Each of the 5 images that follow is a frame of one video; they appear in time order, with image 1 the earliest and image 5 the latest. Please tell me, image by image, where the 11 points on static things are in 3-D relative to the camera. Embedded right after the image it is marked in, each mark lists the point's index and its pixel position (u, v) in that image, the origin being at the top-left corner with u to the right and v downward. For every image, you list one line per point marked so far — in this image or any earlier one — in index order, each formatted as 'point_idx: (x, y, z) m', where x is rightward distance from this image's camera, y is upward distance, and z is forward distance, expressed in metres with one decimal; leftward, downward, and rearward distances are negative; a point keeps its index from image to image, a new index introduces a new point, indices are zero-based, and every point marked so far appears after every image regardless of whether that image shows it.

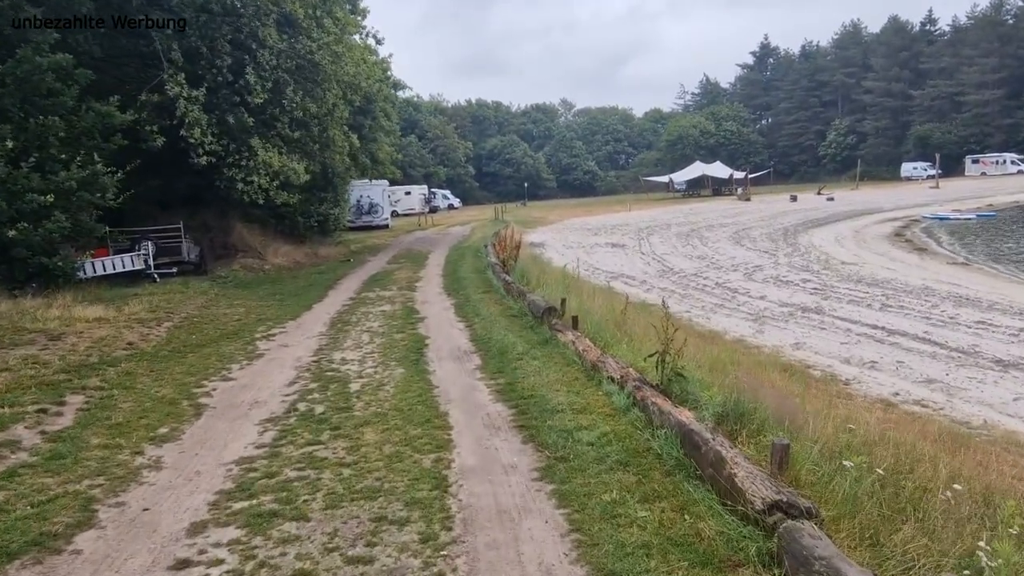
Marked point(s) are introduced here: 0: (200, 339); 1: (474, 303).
0: (-3.8, -0.6, +9.2) m
1: (-0.6, -0.2, +11.8) m
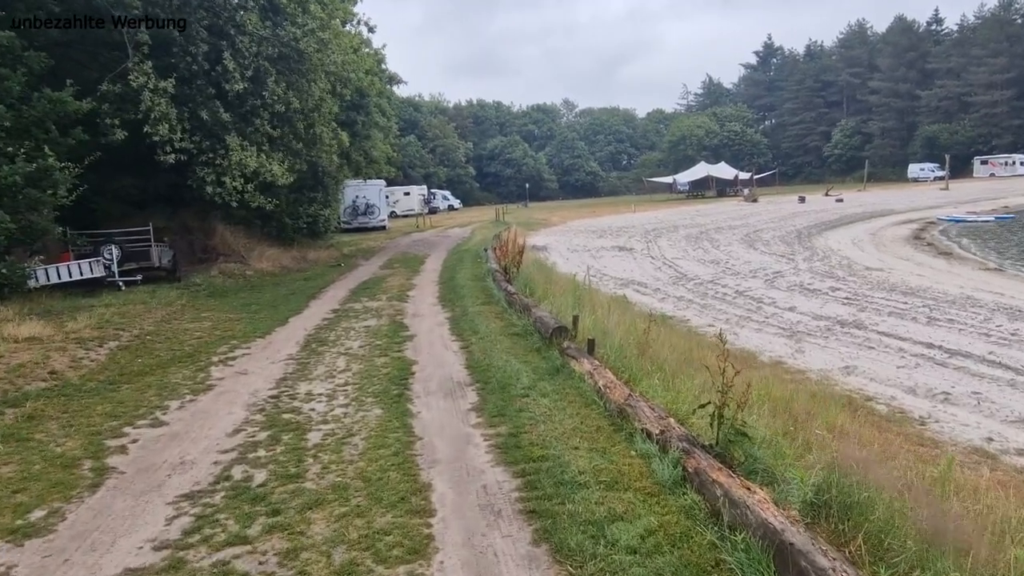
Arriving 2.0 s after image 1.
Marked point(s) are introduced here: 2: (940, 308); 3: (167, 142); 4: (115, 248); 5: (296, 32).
0: (-3.8, -0.8, +7.7) m
1: (-0.6, -0.4, +10.4) m
2: (+7.8, -0.4, +13.6) m
3: (-6.5, +2.8, +14.1) m
4: (-7.4, +0.7, +13.9) m
5: (-4.5, +5.4, +15.6) m
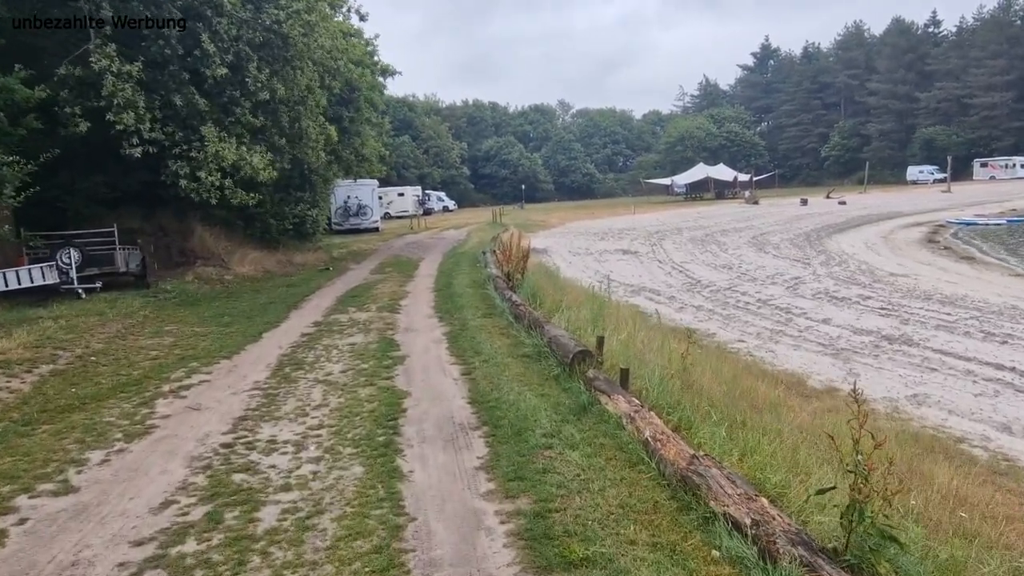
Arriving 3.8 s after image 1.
0: (-3.7, -0.9, +6.3) m
1: (-0.5, -0.6, +9.0) m
2: (+7.9, -0.5, +12.3) m
3: (-6.4, +2.6, +12.7) m
4: (-7.3, +0.6, +12.5) m
5: (-4.4, +5.2, +14.2) m
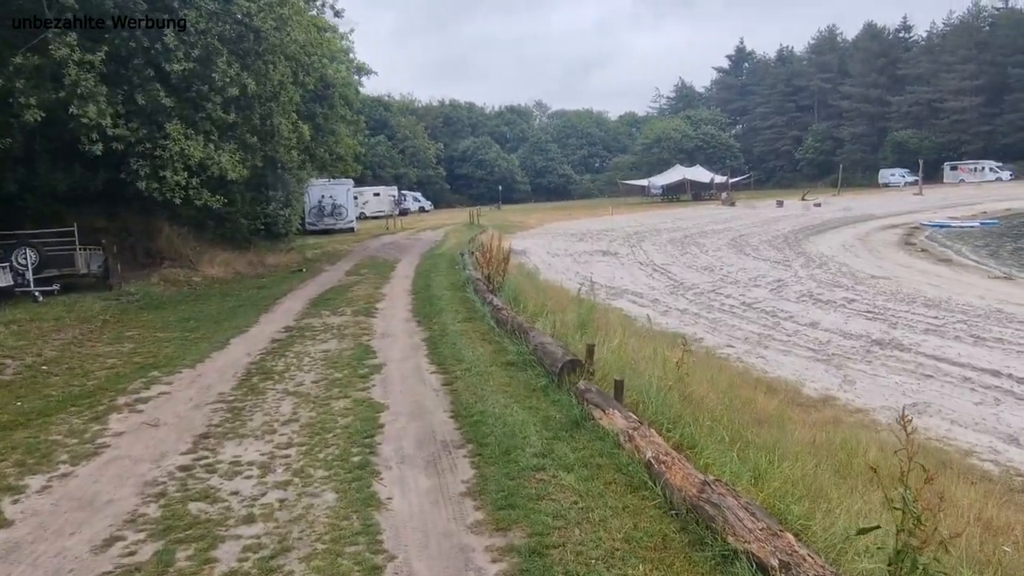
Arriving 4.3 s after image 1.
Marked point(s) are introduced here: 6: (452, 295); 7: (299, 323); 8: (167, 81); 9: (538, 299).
0: (-3.8, -1.0, +5.8) m
1: (-0.7, -0.6, +8.6) m
2: (+7.6, -0.6, +12.2) m
3: (-6.7, +2.6, +12.0) m
4: (-7.6, +0.6, +11.8) m
5: (-4.8, +5.2, +13.7) m
6: (-1.0, -0.1, +12.5) m
7: (-3.0, -0.5, +10.4) m
8: (-6.0, +3.6, +13.0) m
9: (+0.4, -0.2, +11.3) m
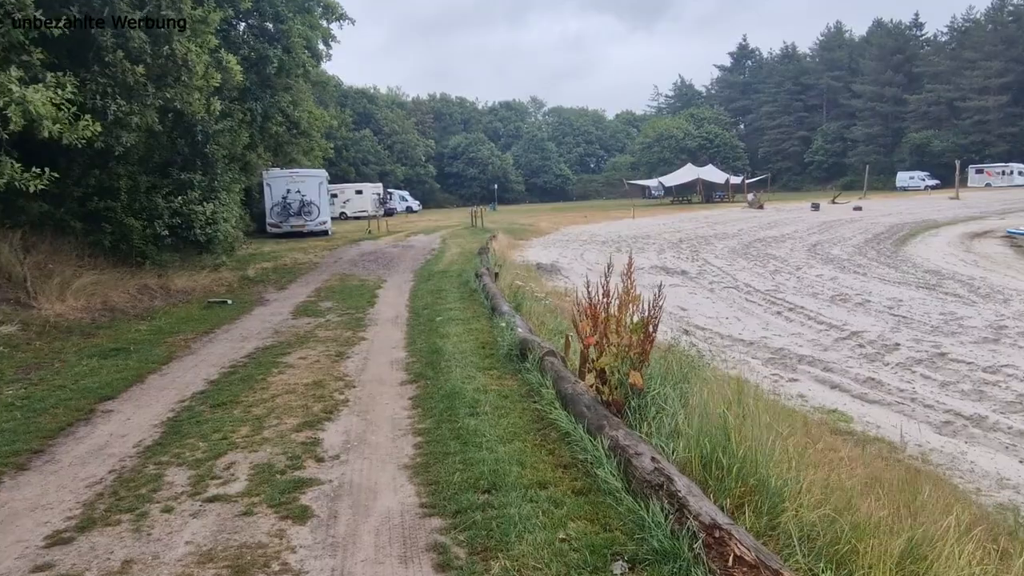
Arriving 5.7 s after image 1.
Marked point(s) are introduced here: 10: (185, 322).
0: (-3.6, -1.1, +4.1) m
1: (-0.5, -0.8, +6.9) m
2: (+7.8, -0.8, +10.5) m
3: (-6.5, +2.4, +10.4) m
4: (-7.4, +0.4, +10.2) m
5: (-4.6, +5.0, +12.0) m
6: (-0.8, -0.3, +10.9) m
7: (-2.8, -0.7, +8.7) m
8: (-5.8, +3.4, +11.4) m
9: (+0.6, -0.3, +9.7) m
10: (-5.1, -0.3, +11.6) m
